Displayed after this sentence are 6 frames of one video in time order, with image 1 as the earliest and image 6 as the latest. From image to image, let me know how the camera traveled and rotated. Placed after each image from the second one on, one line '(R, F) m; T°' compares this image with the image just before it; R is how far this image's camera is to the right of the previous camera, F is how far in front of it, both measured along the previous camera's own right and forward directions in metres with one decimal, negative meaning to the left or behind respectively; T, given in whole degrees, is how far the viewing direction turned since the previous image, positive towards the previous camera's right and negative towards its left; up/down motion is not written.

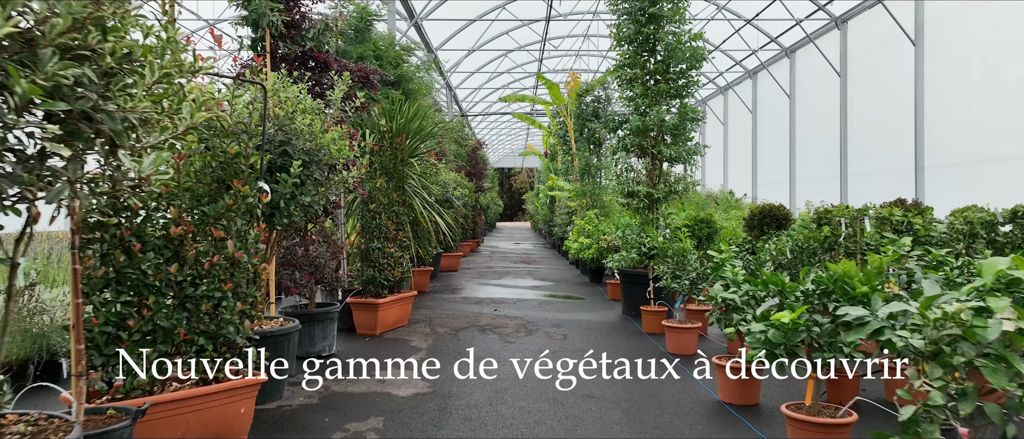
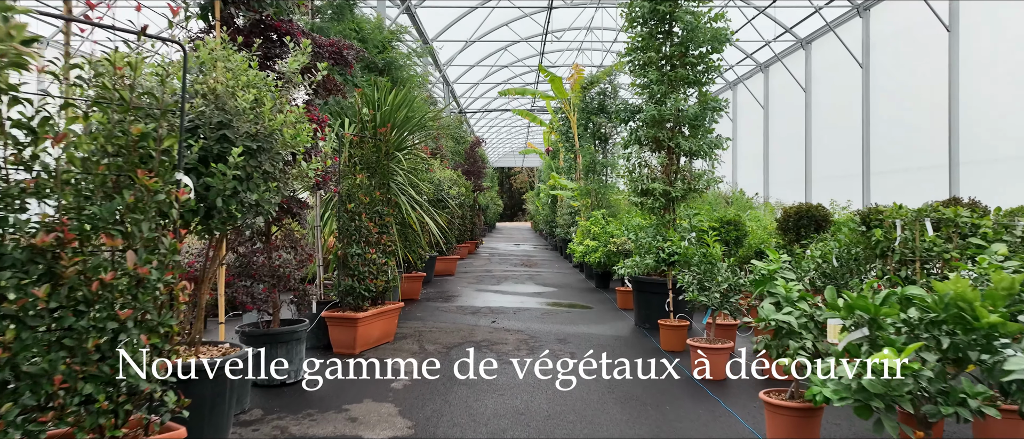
(0.0, +0.6) m; 0°
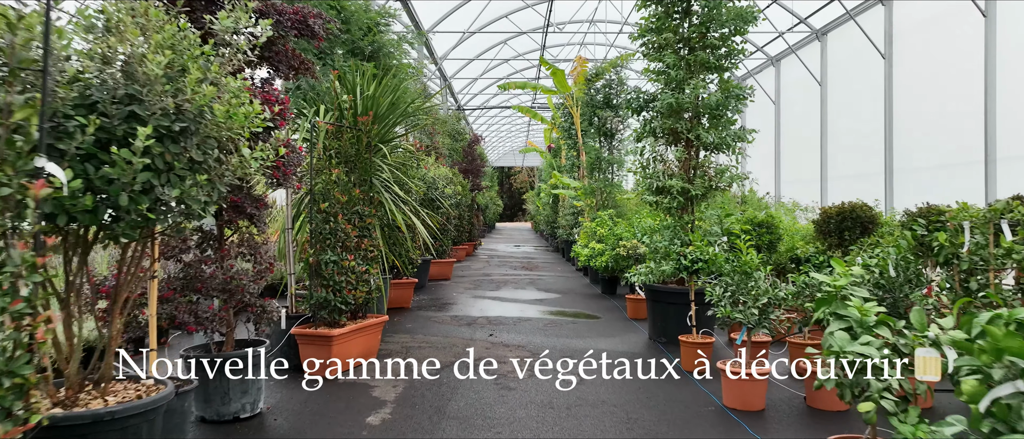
(0.0, +0.6) m; 0°
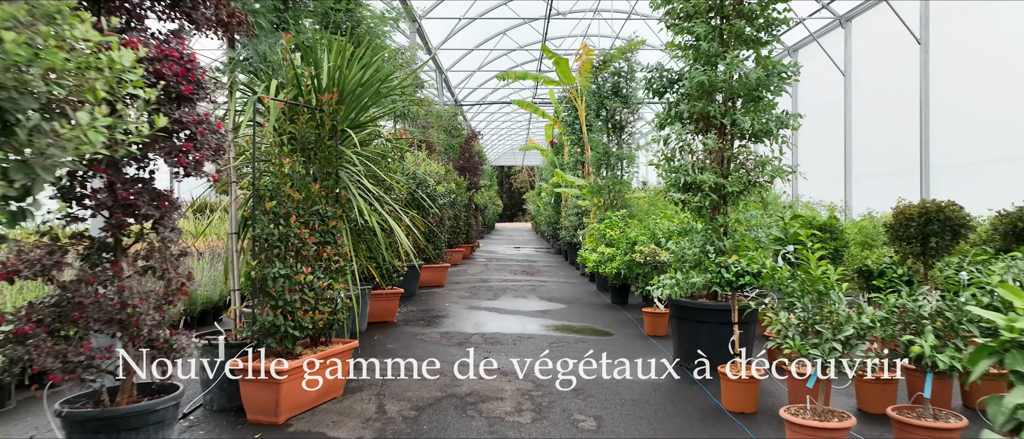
(0.0, +0.8) m; 0°
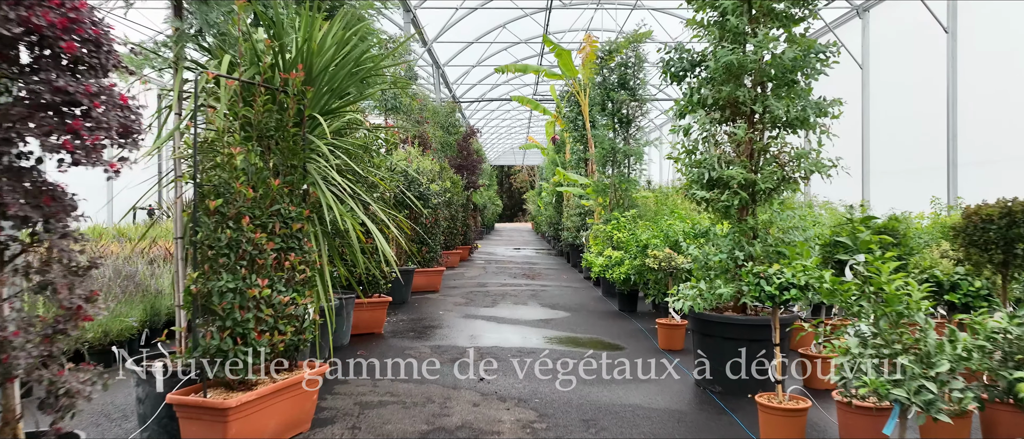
(0.0, +0.5) m; 0°
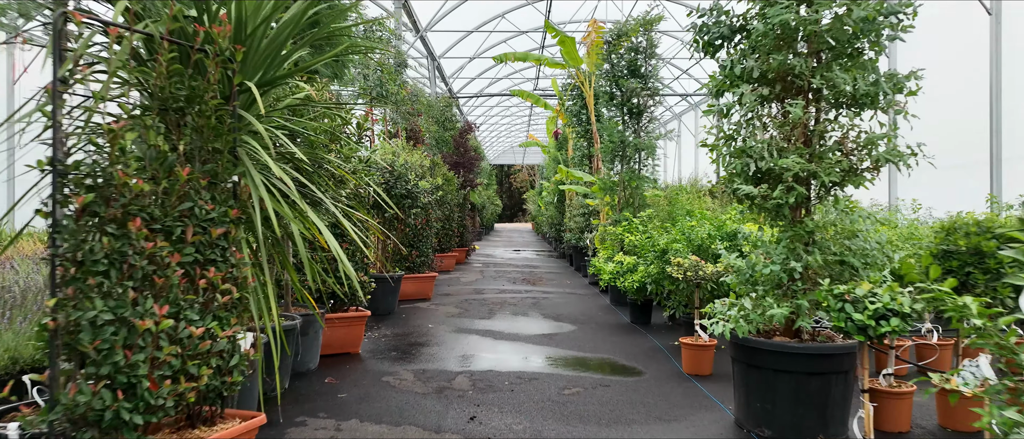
(0.0, +0.7) m; 0°
